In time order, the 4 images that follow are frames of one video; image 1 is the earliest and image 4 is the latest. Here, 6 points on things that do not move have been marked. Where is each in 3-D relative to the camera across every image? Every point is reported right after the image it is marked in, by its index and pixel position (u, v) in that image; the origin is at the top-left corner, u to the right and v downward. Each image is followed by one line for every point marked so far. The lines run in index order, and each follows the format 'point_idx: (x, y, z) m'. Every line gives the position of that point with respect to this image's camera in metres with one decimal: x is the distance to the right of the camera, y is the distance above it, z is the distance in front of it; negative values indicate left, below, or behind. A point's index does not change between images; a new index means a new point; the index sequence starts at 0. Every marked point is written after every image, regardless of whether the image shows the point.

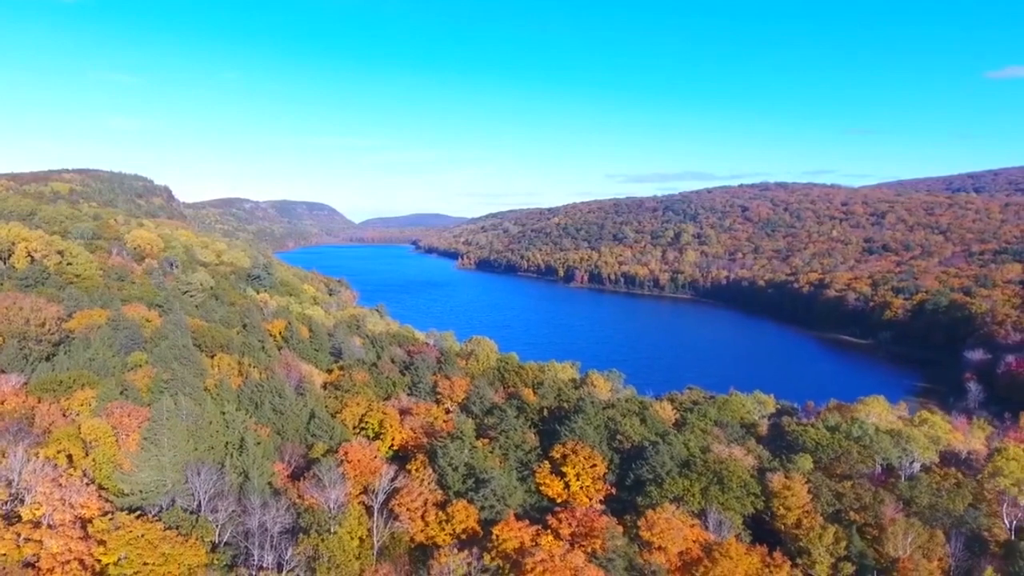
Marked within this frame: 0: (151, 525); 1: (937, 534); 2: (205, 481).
0: (-8.9, -5.8, +15.6) m
1: (+12.7, -7.3, +18.9) m
2: (-8.9, -5.6, +18.4) m
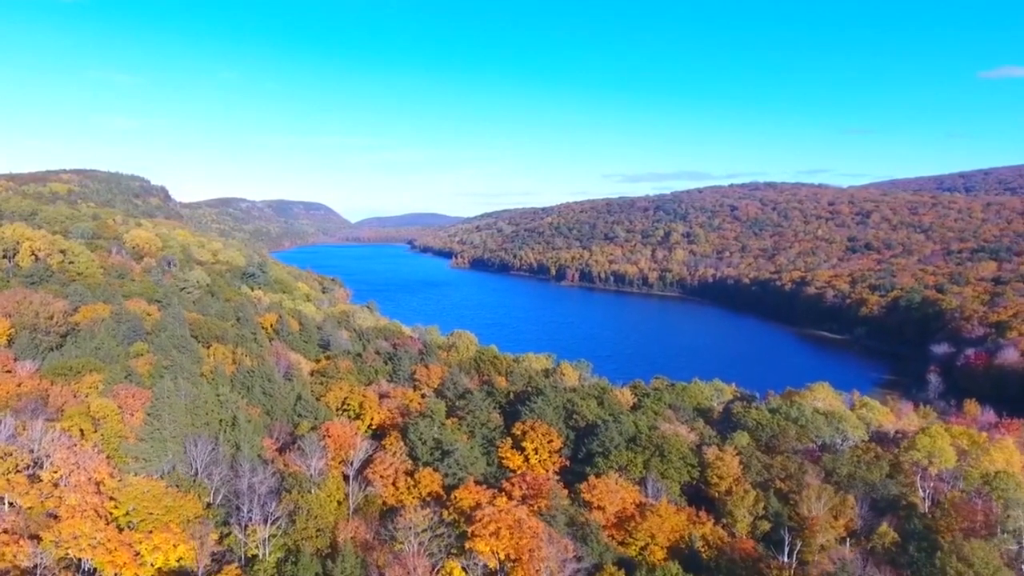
0: (-10.2, -5.6, +18.1) m
1: (+11.3, -7.1, +21.5) m
2: (-10.2, -5.3, +20.9) m
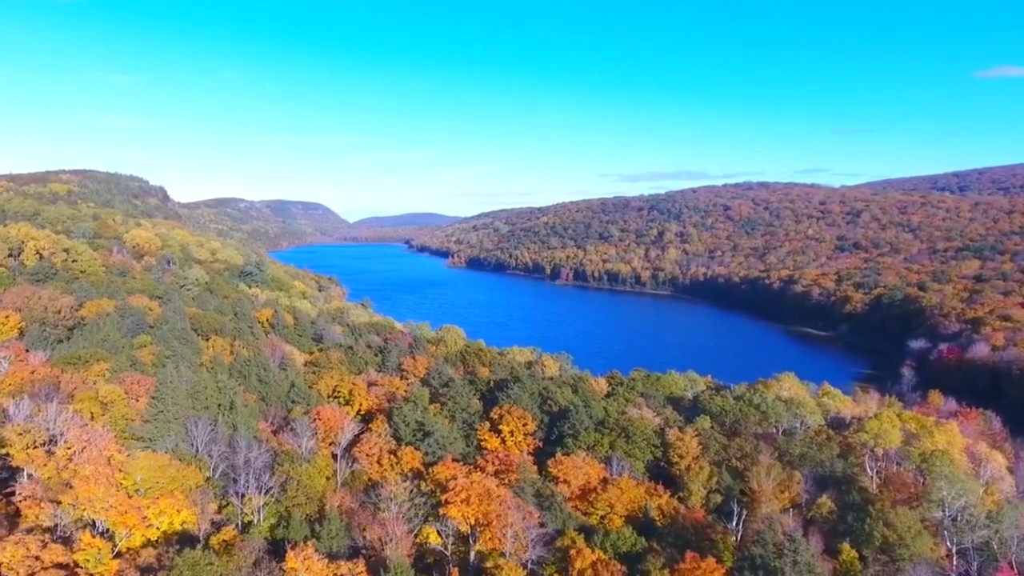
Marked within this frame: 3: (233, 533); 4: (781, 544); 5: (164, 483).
0: (-11.1, -5.4, +20.0) m
1: (+10.4, -6.9, +23.4) m
2: (-11.1, -5.1, +22.8) m
3: (-7.7, -6.7, +17.5) m
4: (+7.2, -6.8, +17.1) m
5: (-10.4, -5.8, +19.0) m
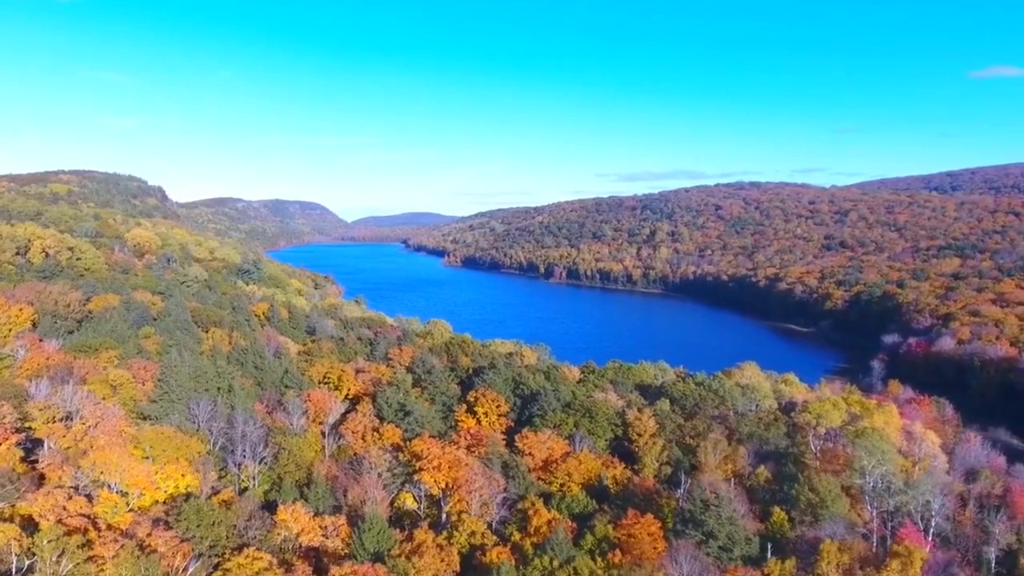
0: (-12.2, -5.1, +22.5) m
1: (+9.3, -6.6, +25.9) m
2: (-12.3, -4.9, +25.2) m
3: (-8.8, -6.5, +19.9) m
4: (+6.0, -6.6, +19.6) m
5: (-11.5, -5.5, +21.4) m
